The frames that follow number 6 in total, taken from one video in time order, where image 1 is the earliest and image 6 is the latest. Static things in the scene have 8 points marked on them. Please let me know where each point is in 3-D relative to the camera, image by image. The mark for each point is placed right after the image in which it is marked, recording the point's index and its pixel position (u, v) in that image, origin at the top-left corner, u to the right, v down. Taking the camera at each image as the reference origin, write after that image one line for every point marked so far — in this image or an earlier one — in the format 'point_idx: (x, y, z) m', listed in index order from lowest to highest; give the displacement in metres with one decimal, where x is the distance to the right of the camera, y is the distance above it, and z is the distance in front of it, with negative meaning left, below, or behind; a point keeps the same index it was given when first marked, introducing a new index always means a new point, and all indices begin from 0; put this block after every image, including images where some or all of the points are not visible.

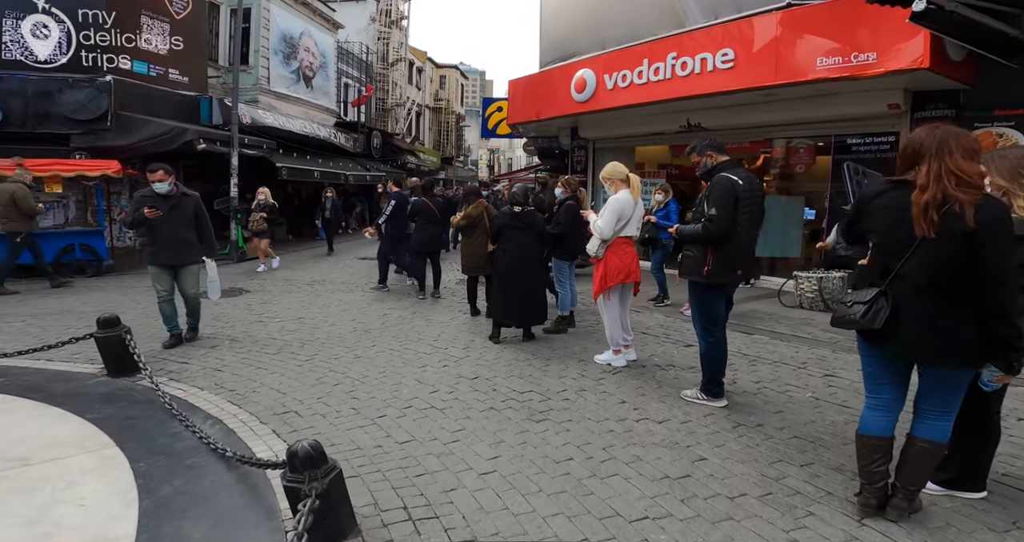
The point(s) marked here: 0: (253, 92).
0: (-7.1, +5.0, +18.6) m
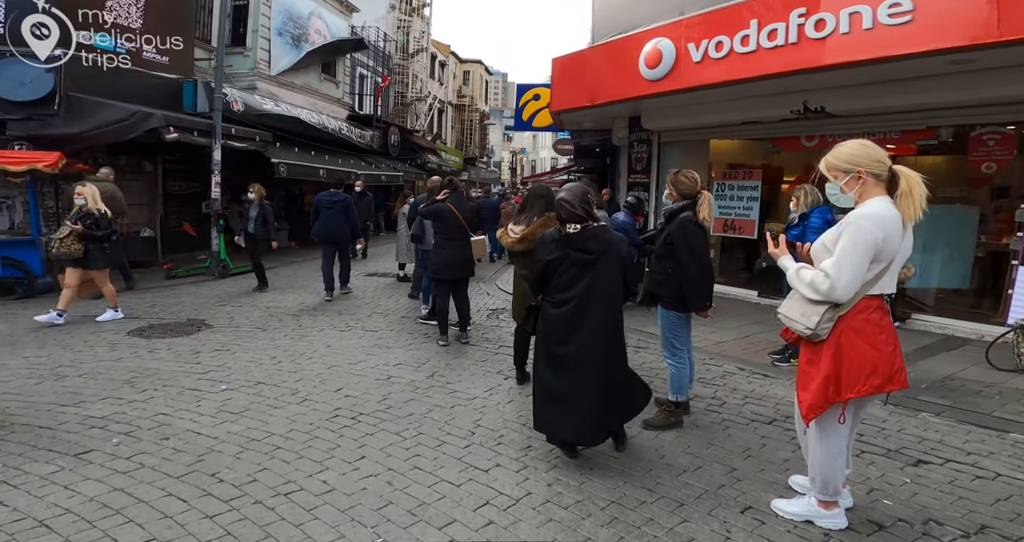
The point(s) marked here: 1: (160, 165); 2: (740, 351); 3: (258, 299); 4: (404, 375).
0: (-6.2, +4.6, +15.8) m
1: (-6.9, +2.1, +13.3) m
2: (+2.3, -0.8, +6.8) m
3: (-3.6, -0.4, +9.6) m
4: (-0.9, -0.9, +5.8) m
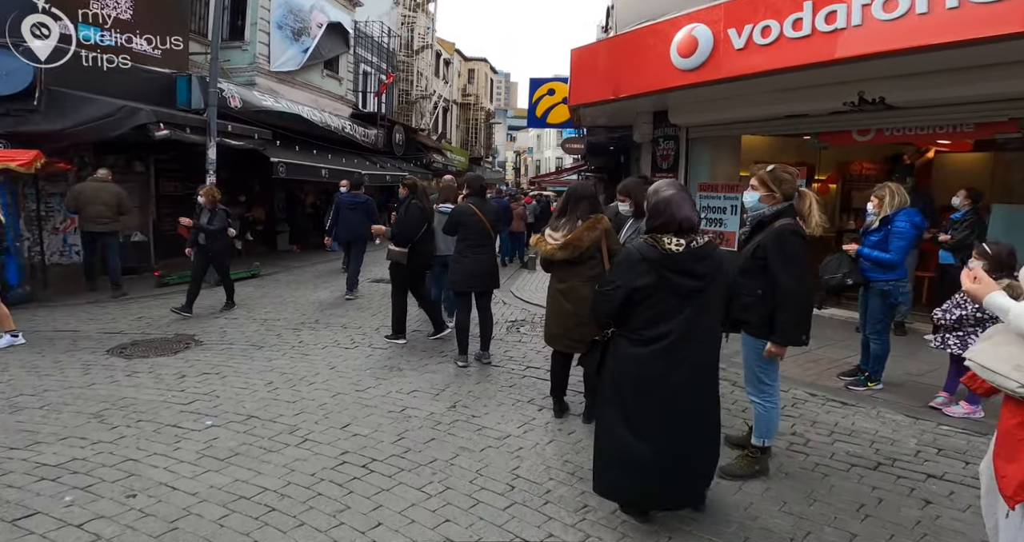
0: (-5.9, +4.4, +15.0) m
1: (-6.6, +2.0, +12.5) m
2: (+2.6, -0.9, +6.0) m
3: (-3.3, -0.5, +8.7) m
4: (-0.7, -1.0, +5.0) m
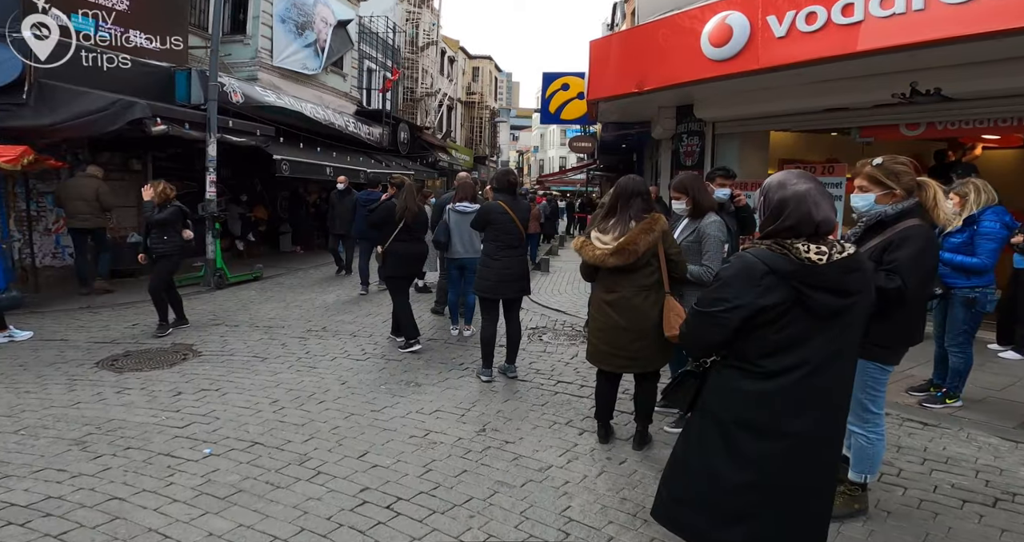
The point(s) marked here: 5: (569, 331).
0: (-5.6, +4.4, +14.5) m
1: (-6.4, +1.9, +11.9) m
2: (+2.8, -0.9, +5.4) m
3: (-3.1, -0.5, +8.2) m
4: (-0.4, -1.0, +4.4) m
5: (+0.7, -0.7, +7.7) m
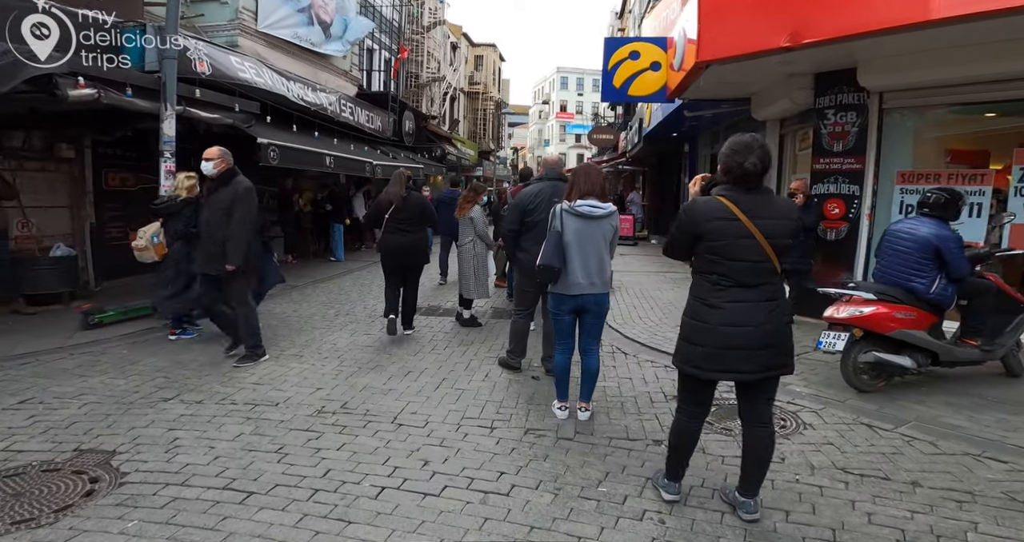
0: (-4.9, +4.1, +11.4) m
1: (-5.6, +1.6, +8.8) m
2: (+3.9, -1.2, +2.6) m
3: (-2.1, -0.8, +5.2) m
4: (+0.7, -1.3, +1.5) m
5: (+1.6, -1.0, +4.8) m
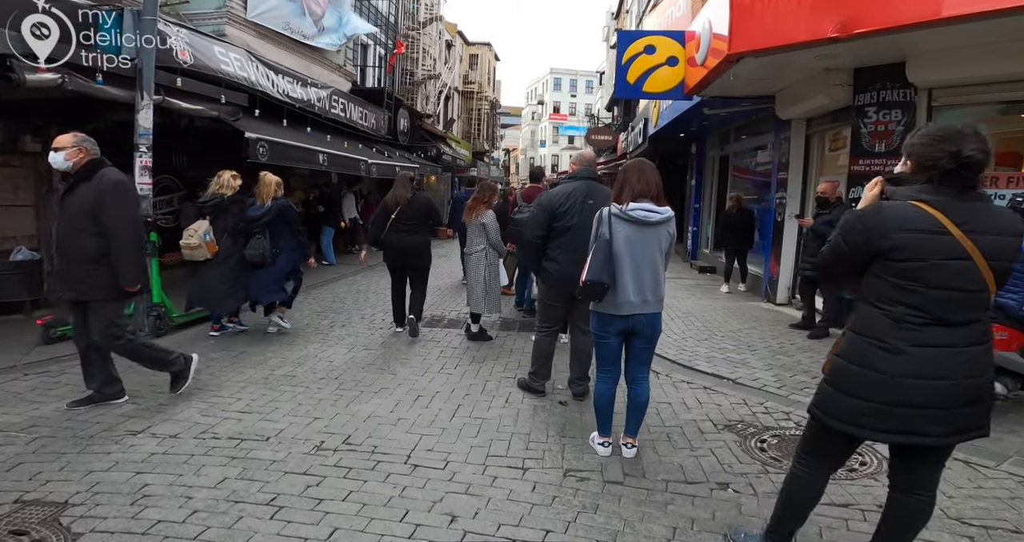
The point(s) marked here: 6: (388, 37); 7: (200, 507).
0: (-4.8, +4.0, +10.7) m
1: (-5.5, +1.5, +8.0) m
2: (+4.1, -1.2, +2.0) m
3: (-1.9, -0.9, +4.4) m
4: (+0.9, -1.3, +0.8) m
5: (+1.8, -1.0, +4.2) m
6: (-3.5, +6.1, +17.6) m
7: (-1.4, -1.0, +3.0) m
